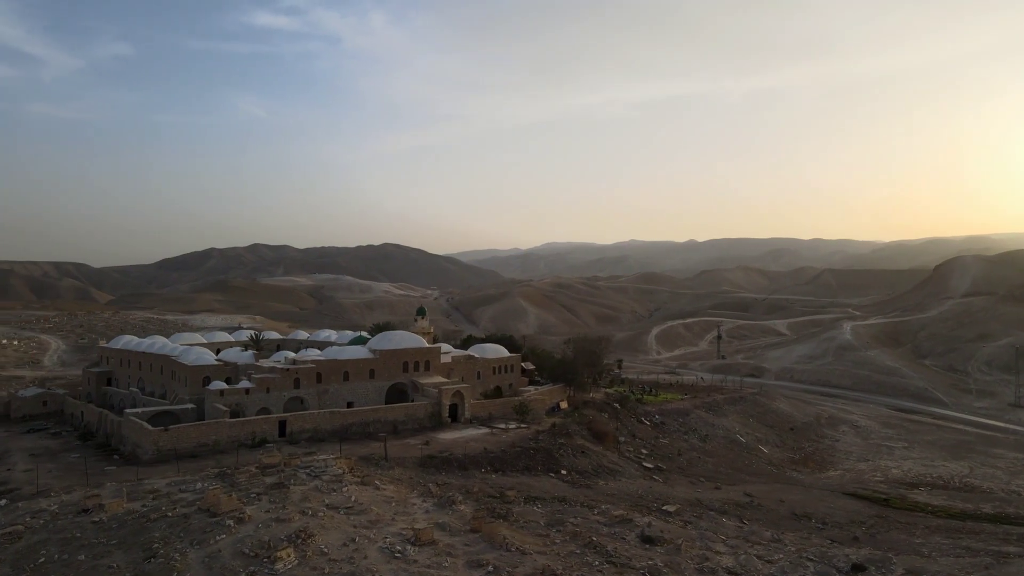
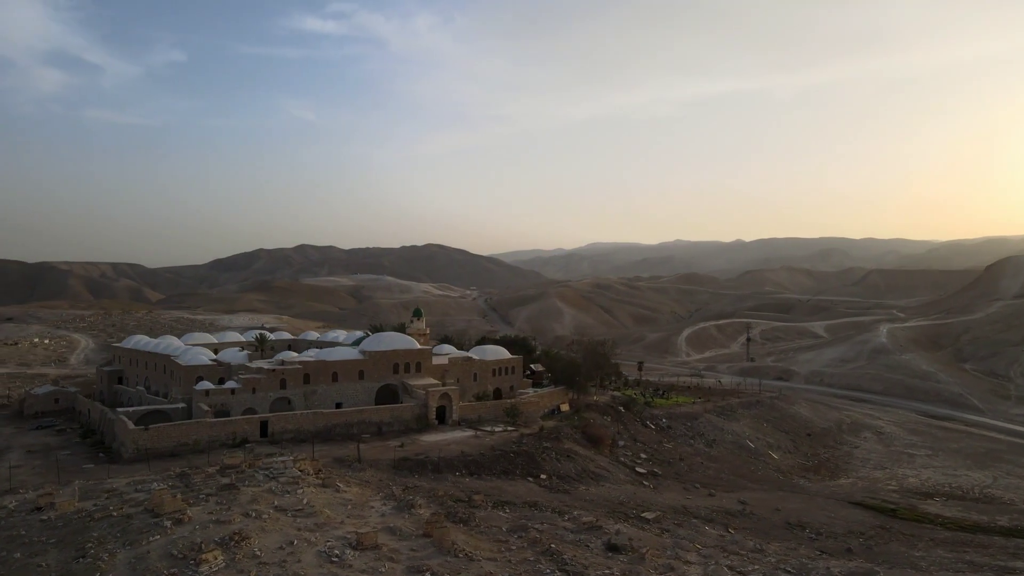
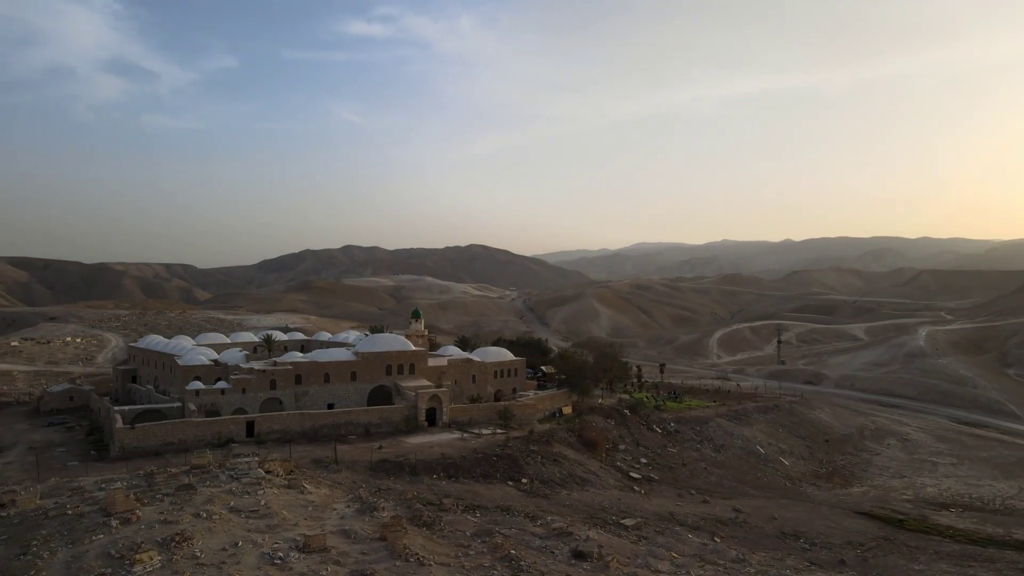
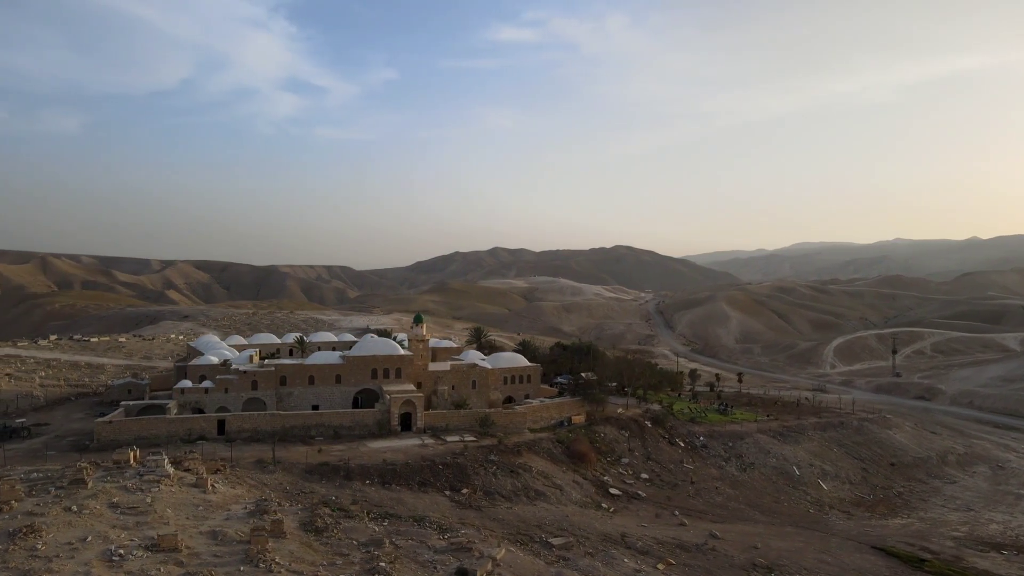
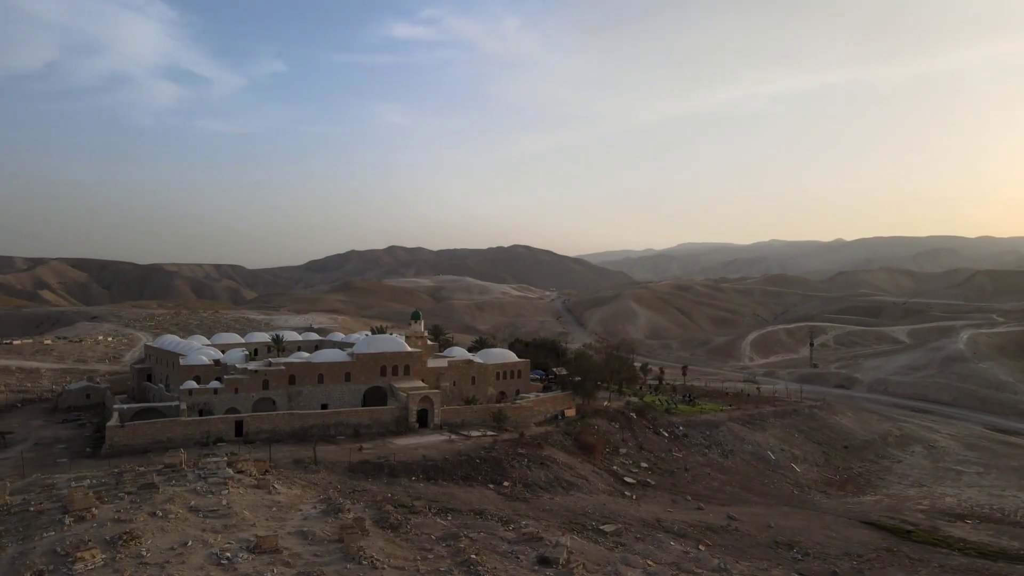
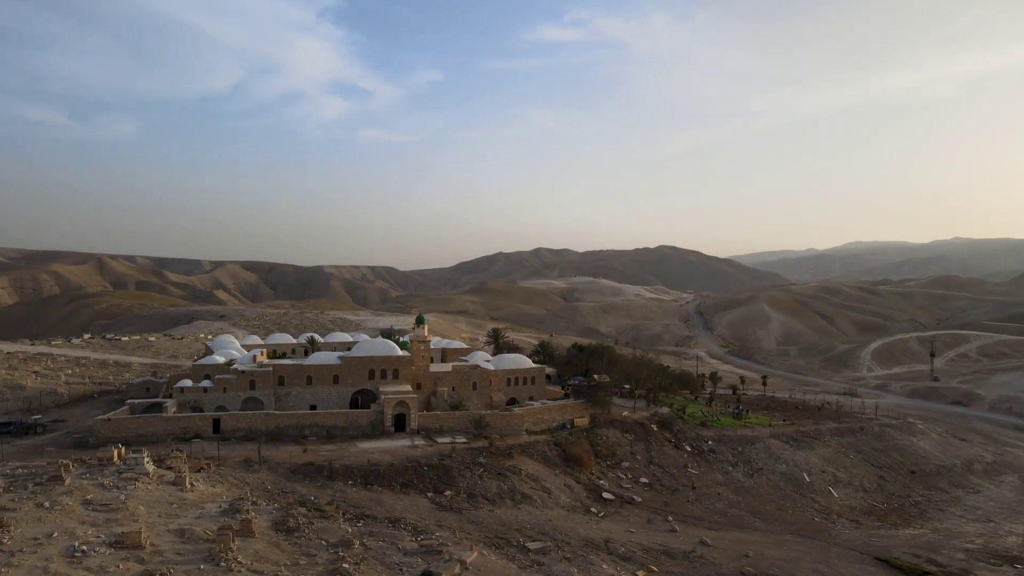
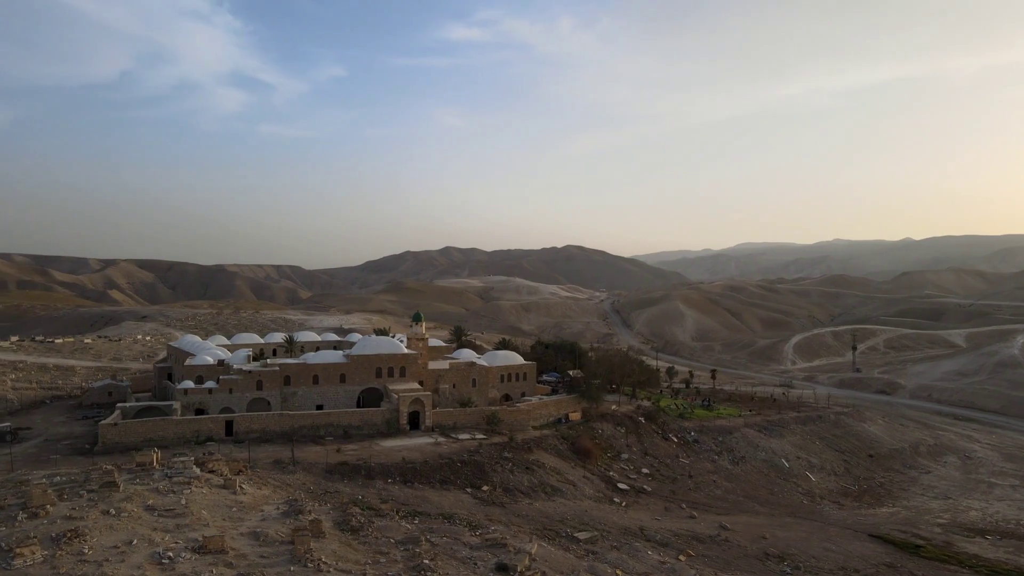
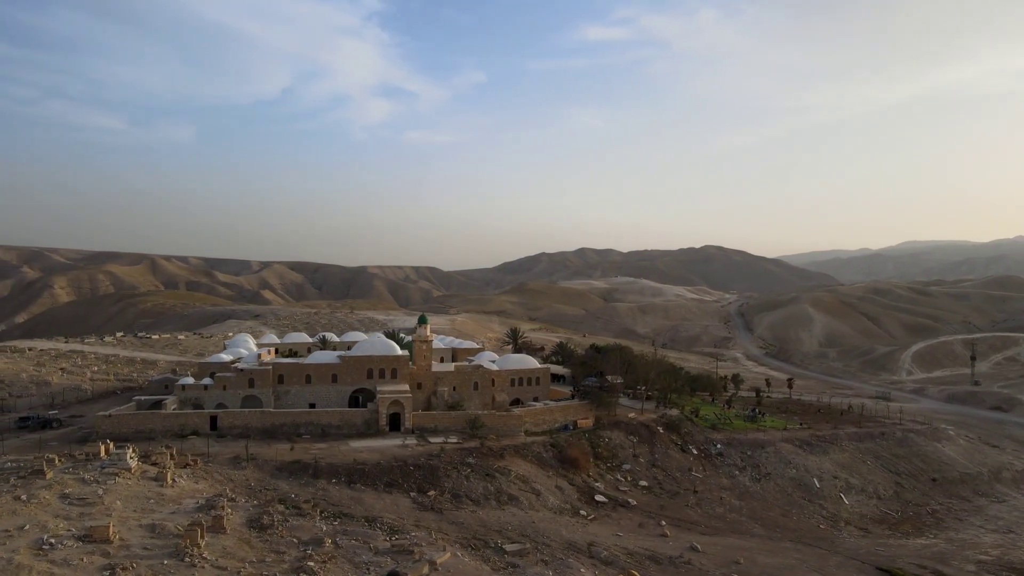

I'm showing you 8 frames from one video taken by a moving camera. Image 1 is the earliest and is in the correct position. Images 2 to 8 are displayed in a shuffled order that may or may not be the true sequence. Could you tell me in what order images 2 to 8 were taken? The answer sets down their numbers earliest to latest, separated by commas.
2, 3, 5, 7, 4, 6, 8
